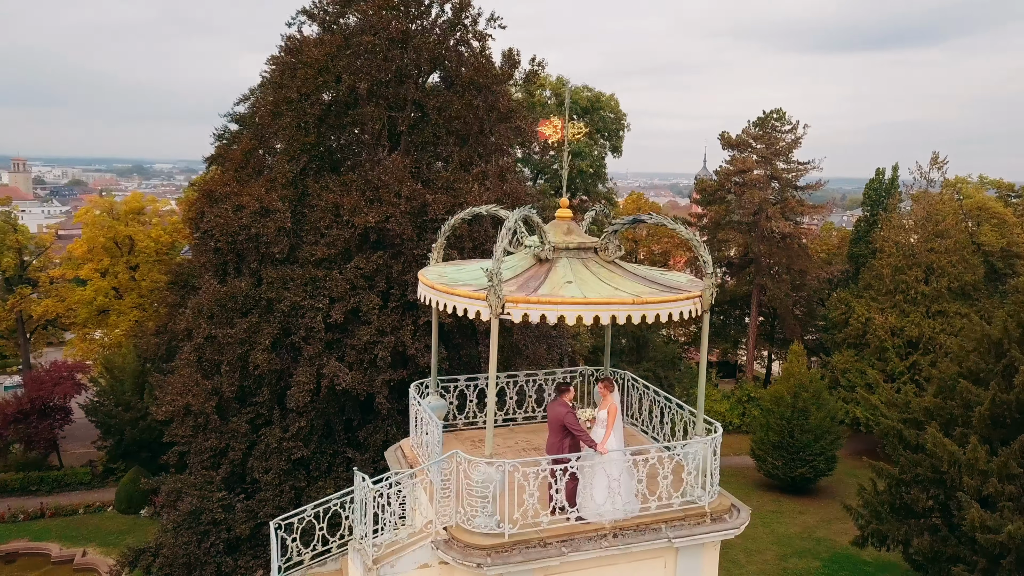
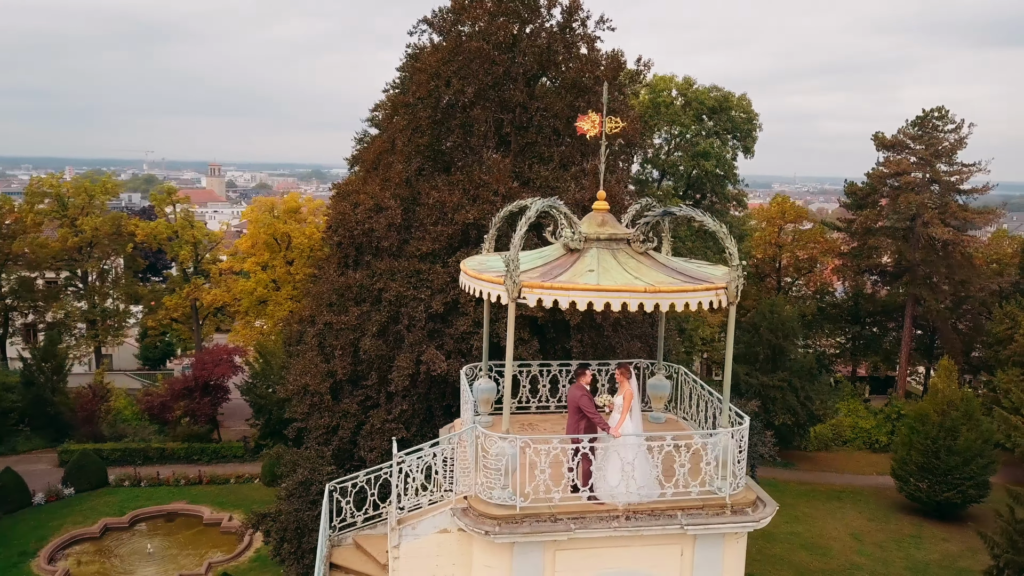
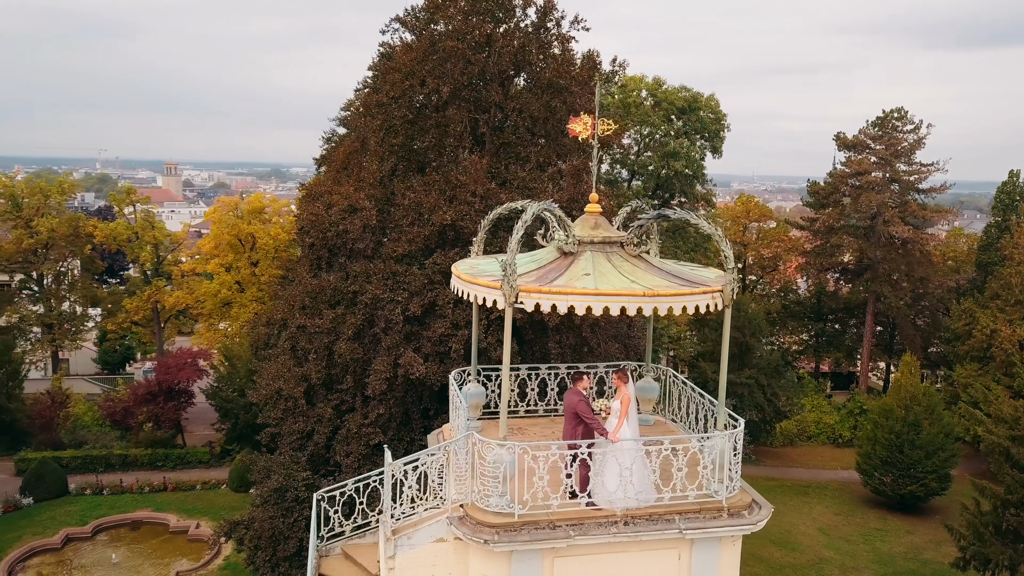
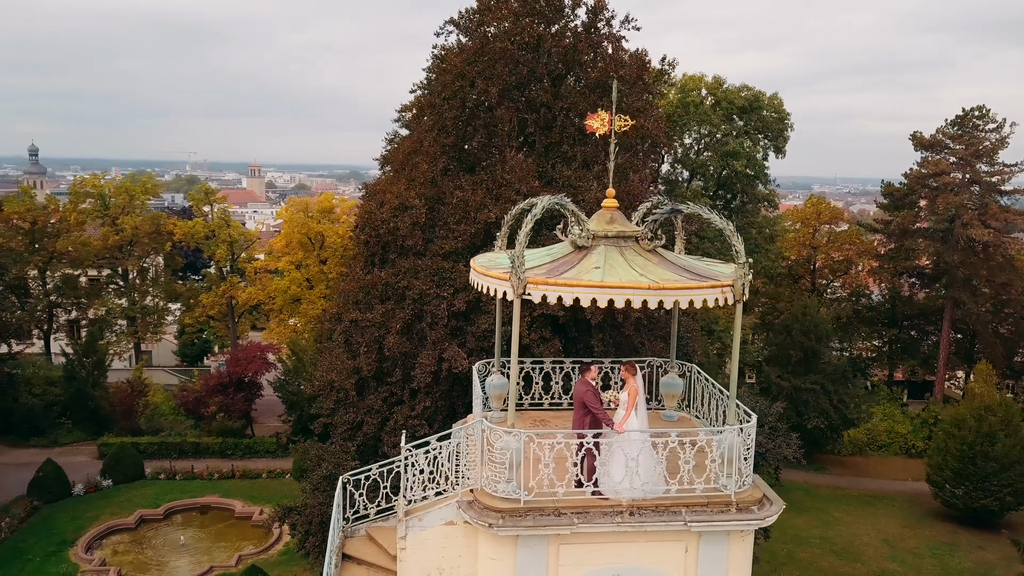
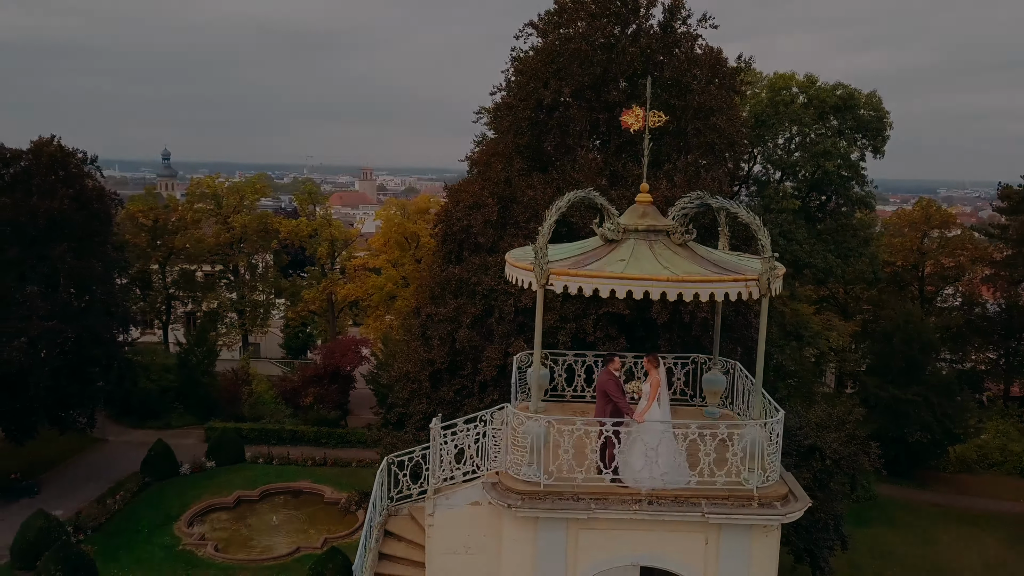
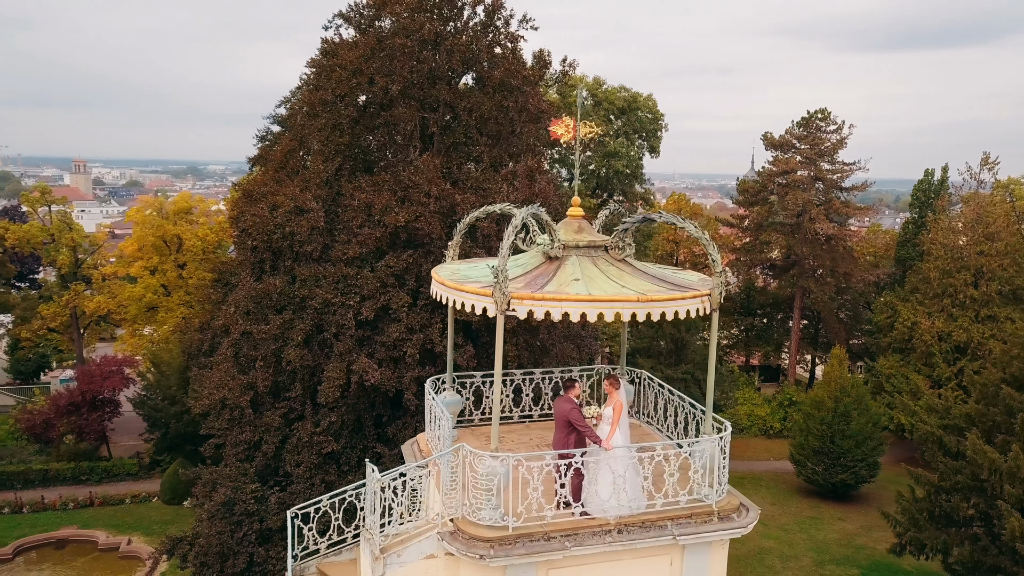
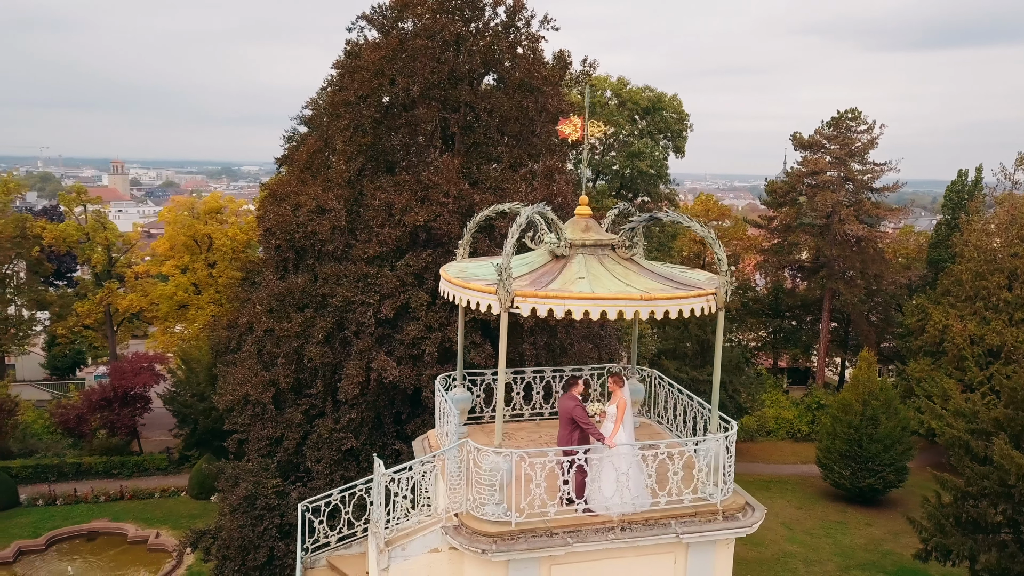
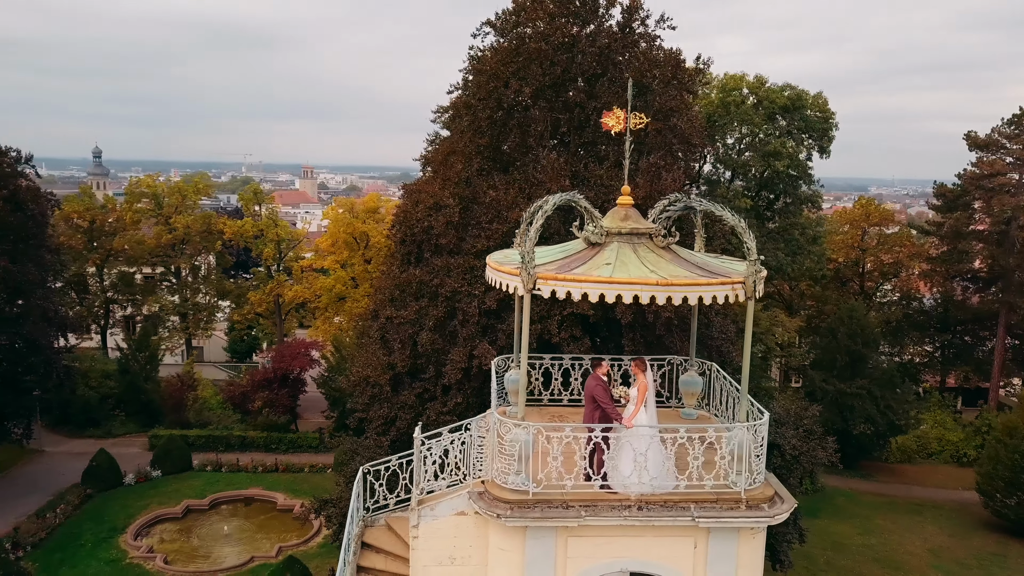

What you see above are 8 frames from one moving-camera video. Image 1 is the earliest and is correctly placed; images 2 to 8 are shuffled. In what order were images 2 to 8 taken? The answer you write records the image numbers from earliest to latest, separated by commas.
6, 7, 3, 2, 4, 8, 5
